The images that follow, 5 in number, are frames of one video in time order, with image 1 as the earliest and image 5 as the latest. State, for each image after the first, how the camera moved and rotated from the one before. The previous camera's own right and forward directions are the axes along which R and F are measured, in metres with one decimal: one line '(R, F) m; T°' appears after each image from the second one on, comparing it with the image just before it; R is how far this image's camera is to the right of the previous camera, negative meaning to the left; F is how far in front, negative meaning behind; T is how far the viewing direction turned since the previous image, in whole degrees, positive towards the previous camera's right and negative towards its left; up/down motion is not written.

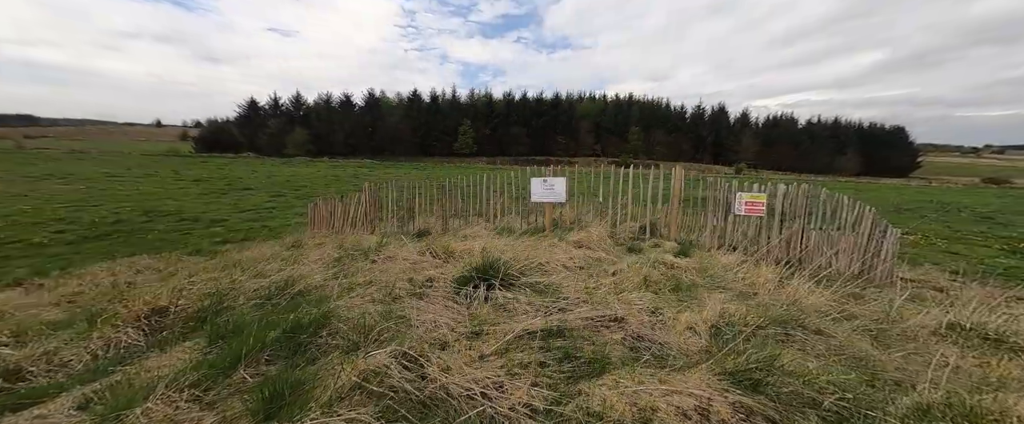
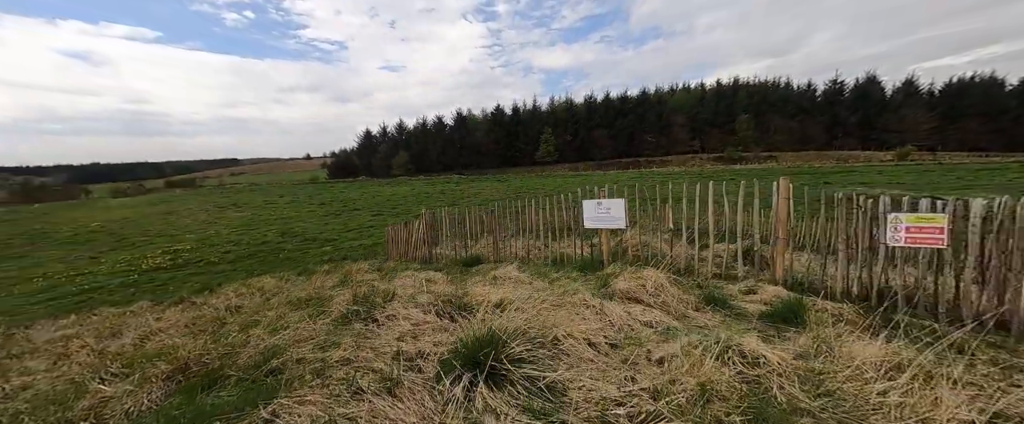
(+0.7, +0.9) m; -15°
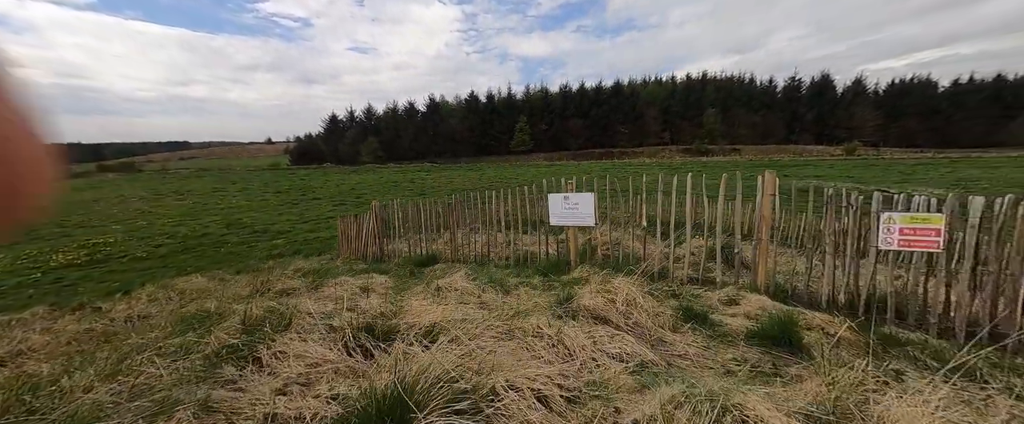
(+0.3, +0.7) m; +4°
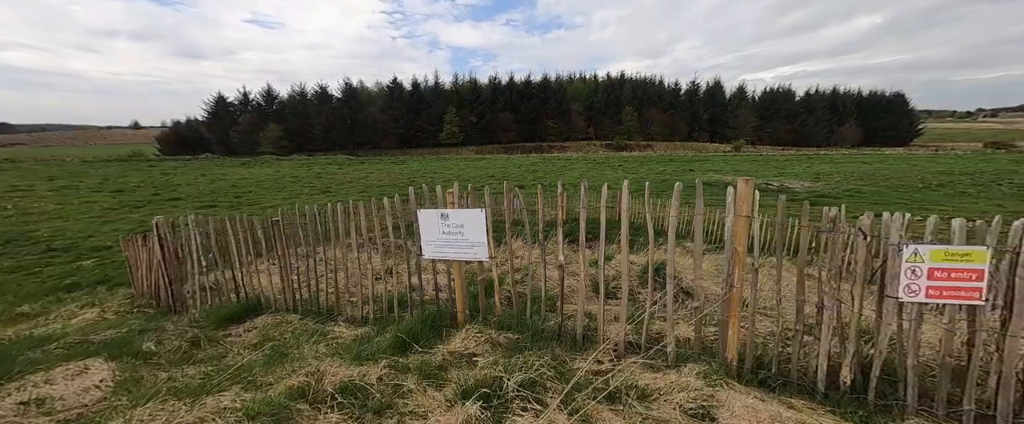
(+0.8, +1.8) m; +11°
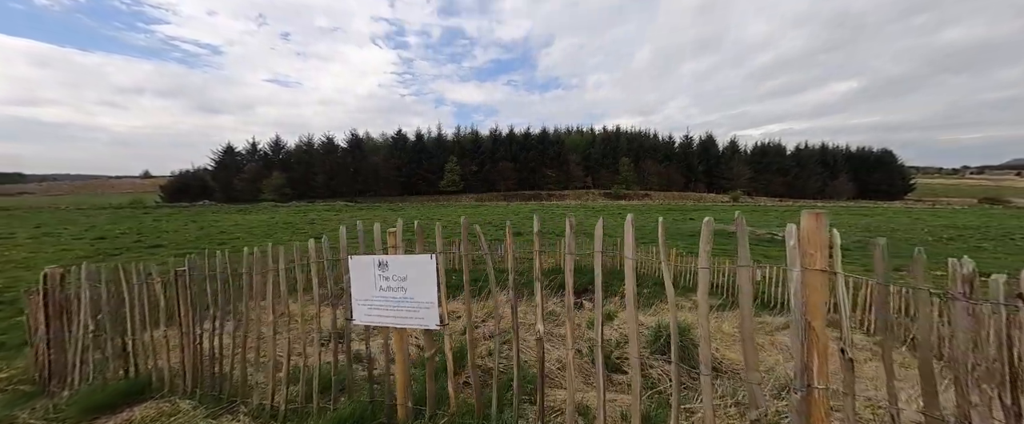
(+0.3, +0.9) m; 0°
